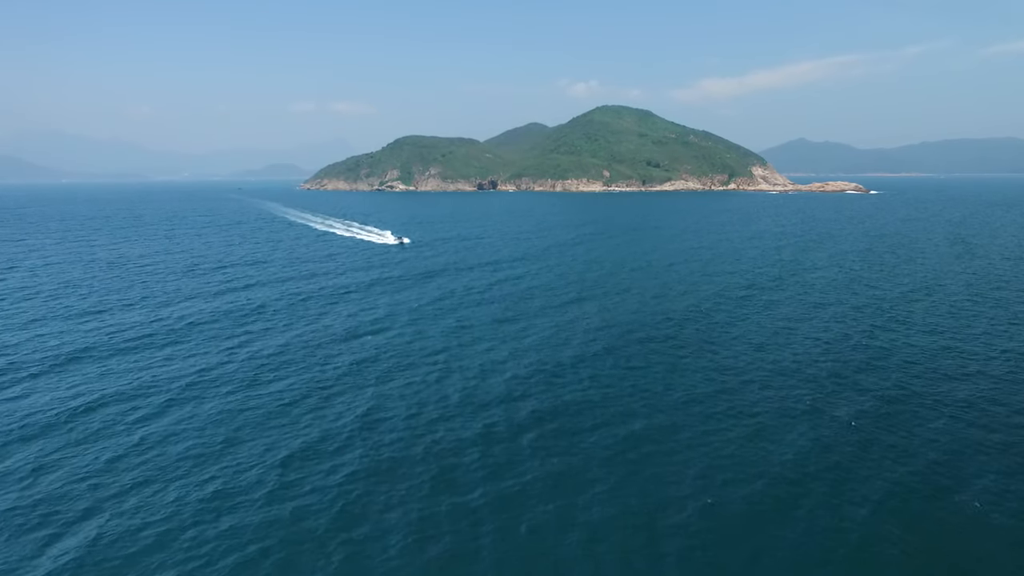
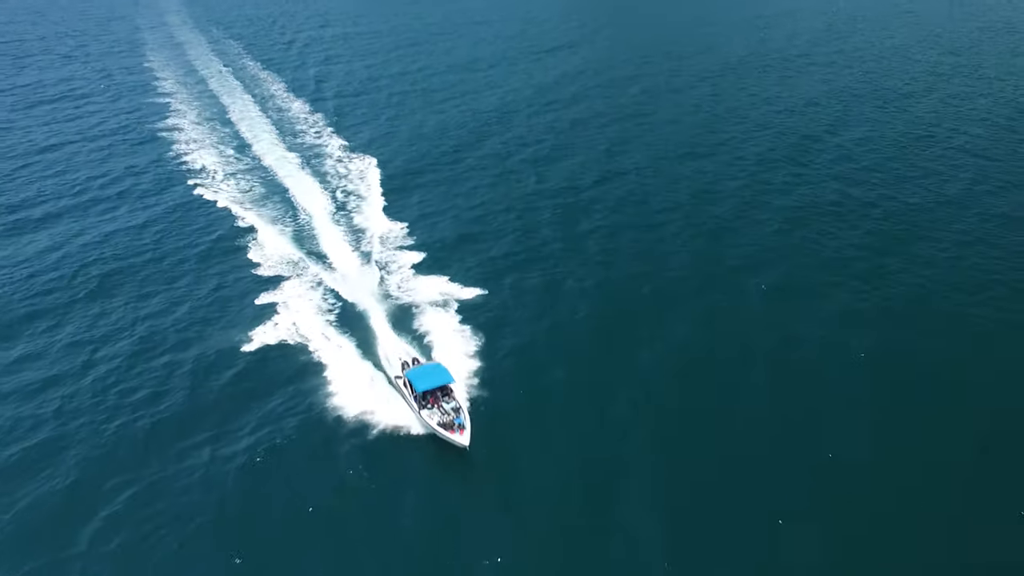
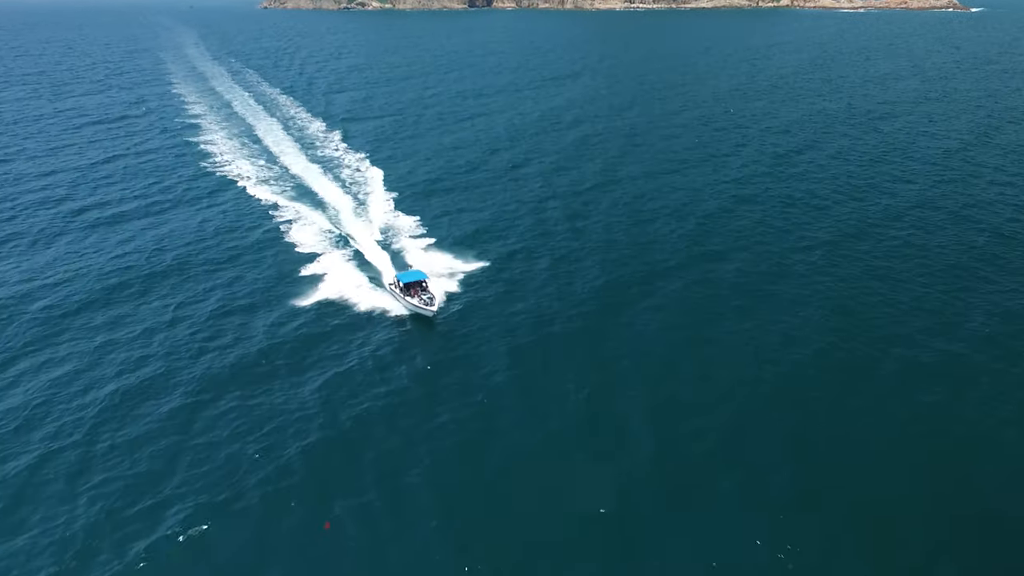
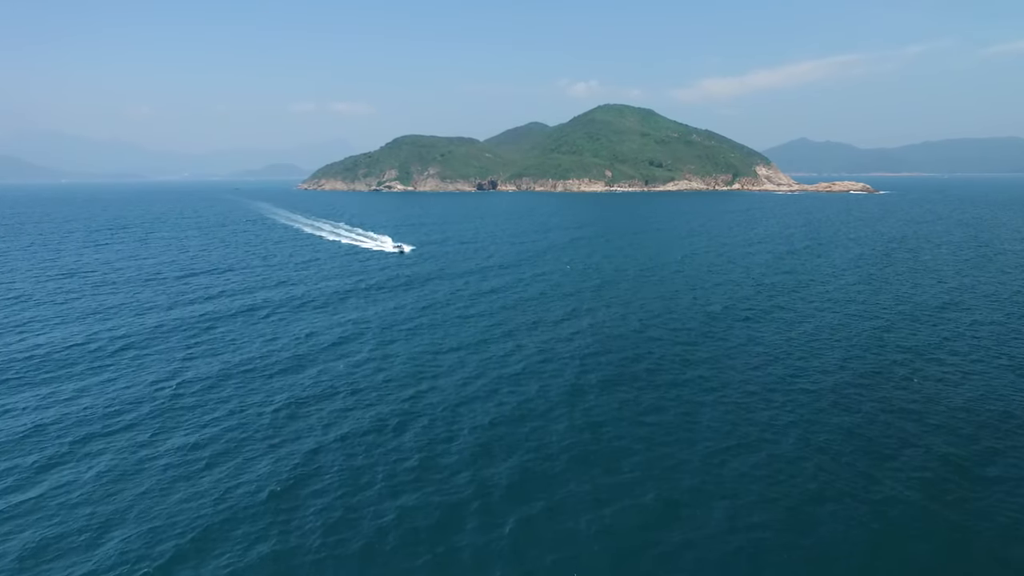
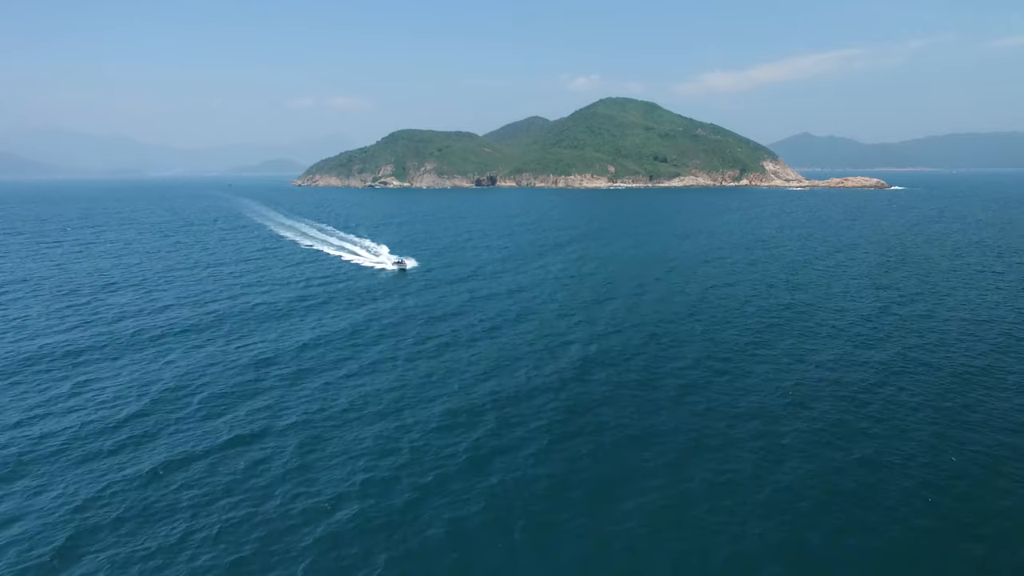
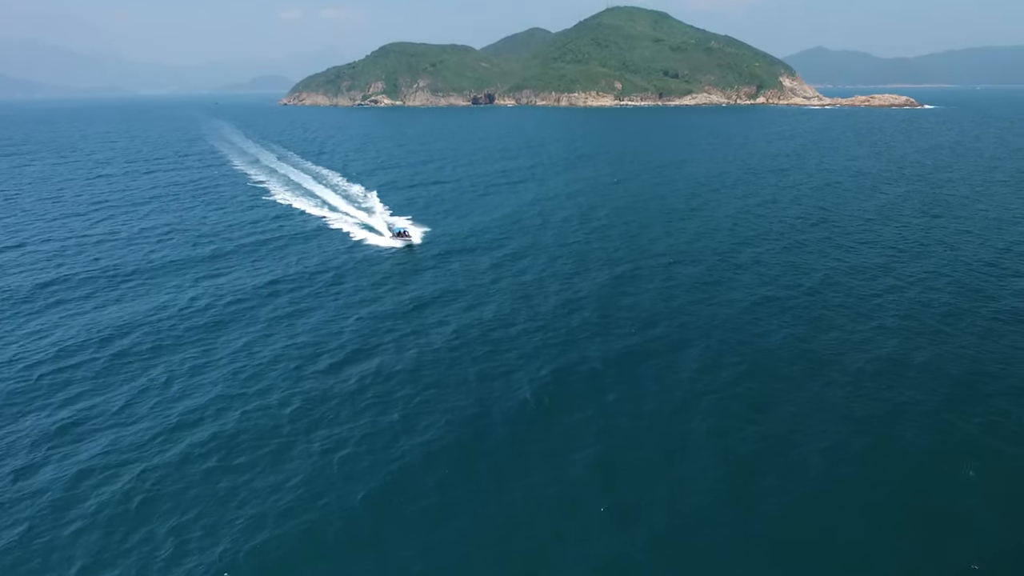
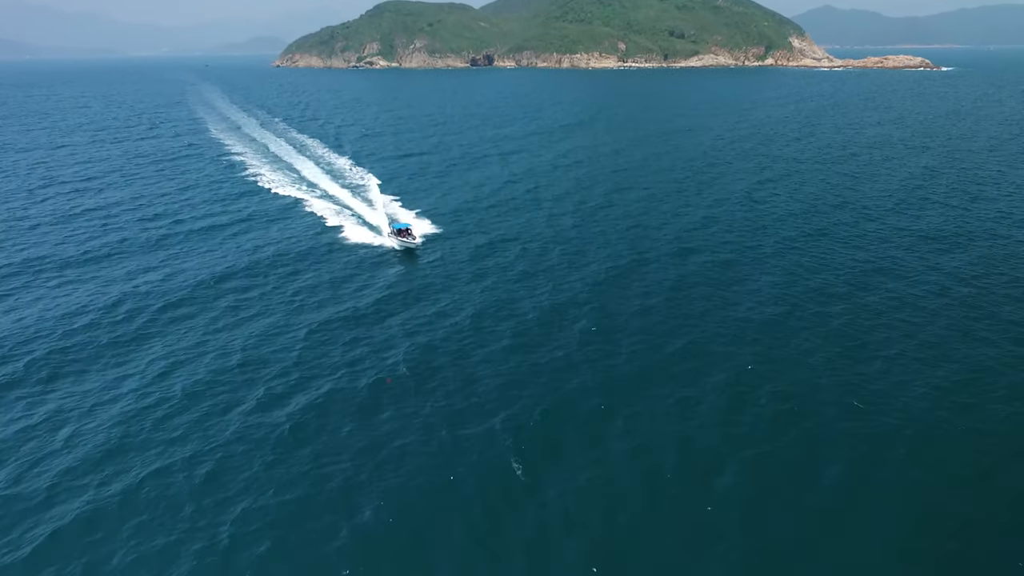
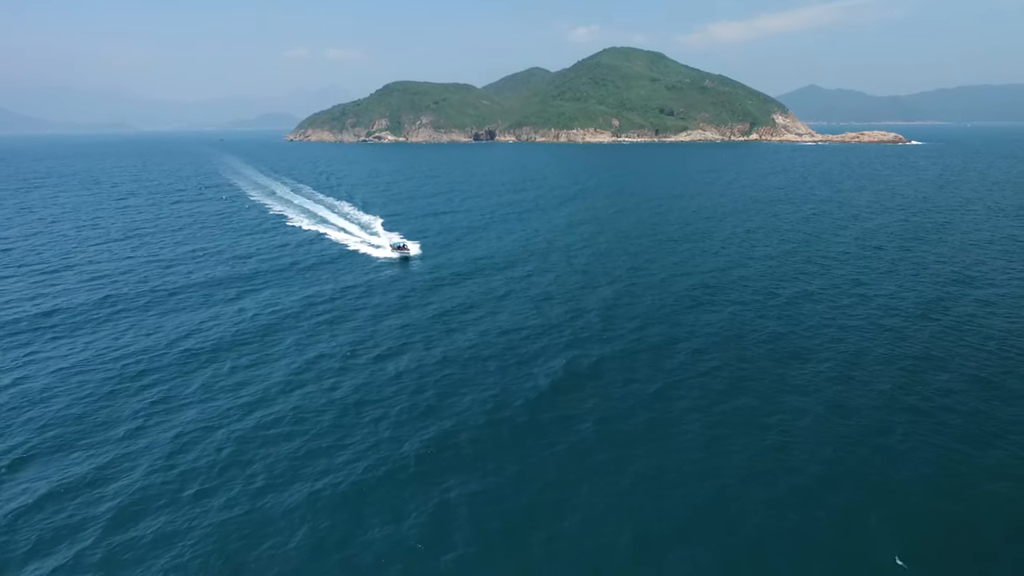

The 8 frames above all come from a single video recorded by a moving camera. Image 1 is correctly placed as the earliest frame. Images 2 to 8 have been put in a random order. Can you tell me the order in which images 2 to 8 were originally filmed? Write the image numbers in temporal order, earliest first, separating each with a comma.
4, 5, 8, 6, 7, 3, 2
